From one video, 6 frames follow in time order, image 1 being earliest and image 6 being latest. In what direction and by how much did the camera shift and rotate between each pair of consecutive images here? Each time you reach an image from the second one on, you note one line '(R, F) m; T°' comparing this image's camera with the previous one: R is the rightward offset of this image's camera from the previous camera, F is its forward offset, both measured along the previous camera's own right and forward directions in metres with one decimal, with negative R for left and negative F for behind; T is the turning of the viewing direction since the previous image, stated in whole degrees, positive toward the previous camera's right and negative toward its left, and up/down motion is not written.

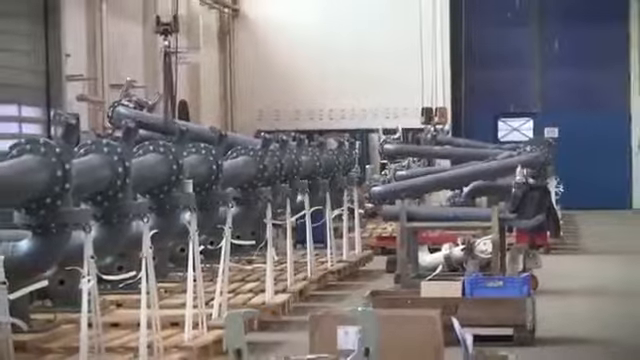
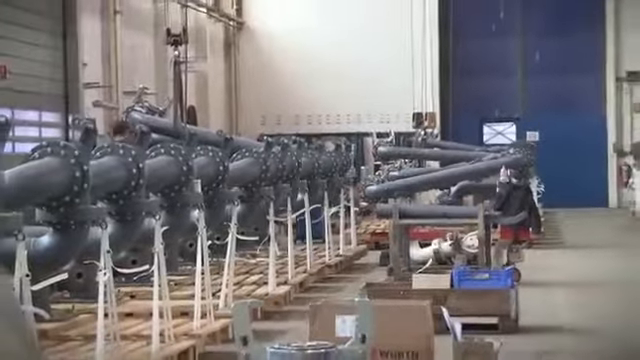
(+0.1, -0.4) m; -1°
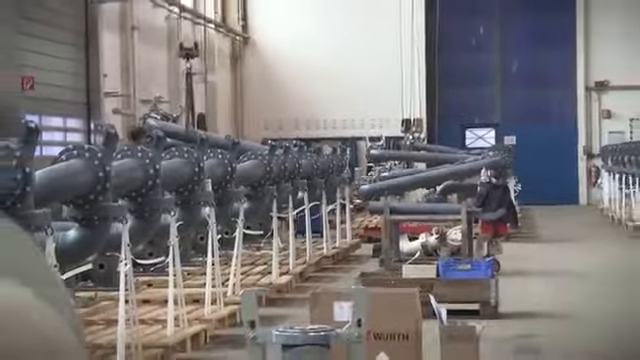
(+0.1, -0.6) m; -1°
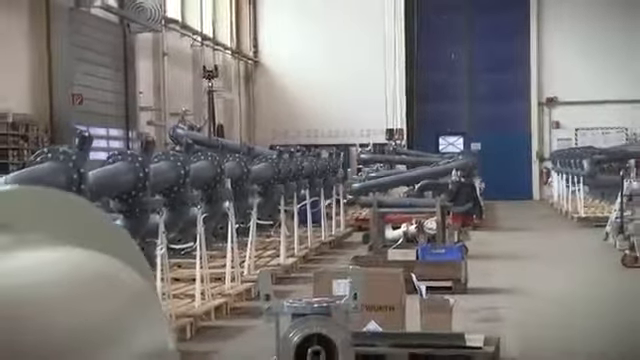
(0.0, -1.2) m; 0°
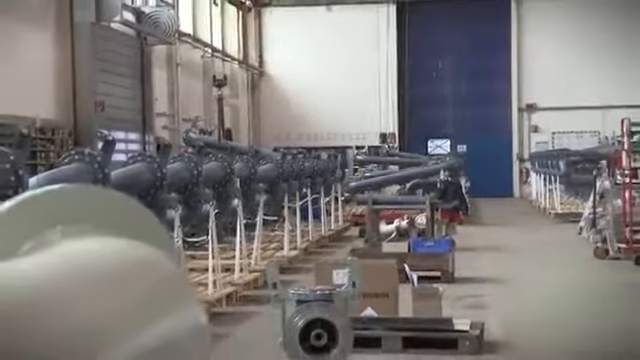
(-0.1, -0.7) m; +1°
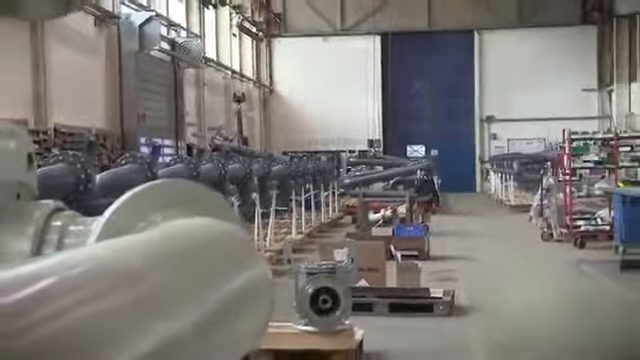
(-0.3, -1.9) m; +2°
